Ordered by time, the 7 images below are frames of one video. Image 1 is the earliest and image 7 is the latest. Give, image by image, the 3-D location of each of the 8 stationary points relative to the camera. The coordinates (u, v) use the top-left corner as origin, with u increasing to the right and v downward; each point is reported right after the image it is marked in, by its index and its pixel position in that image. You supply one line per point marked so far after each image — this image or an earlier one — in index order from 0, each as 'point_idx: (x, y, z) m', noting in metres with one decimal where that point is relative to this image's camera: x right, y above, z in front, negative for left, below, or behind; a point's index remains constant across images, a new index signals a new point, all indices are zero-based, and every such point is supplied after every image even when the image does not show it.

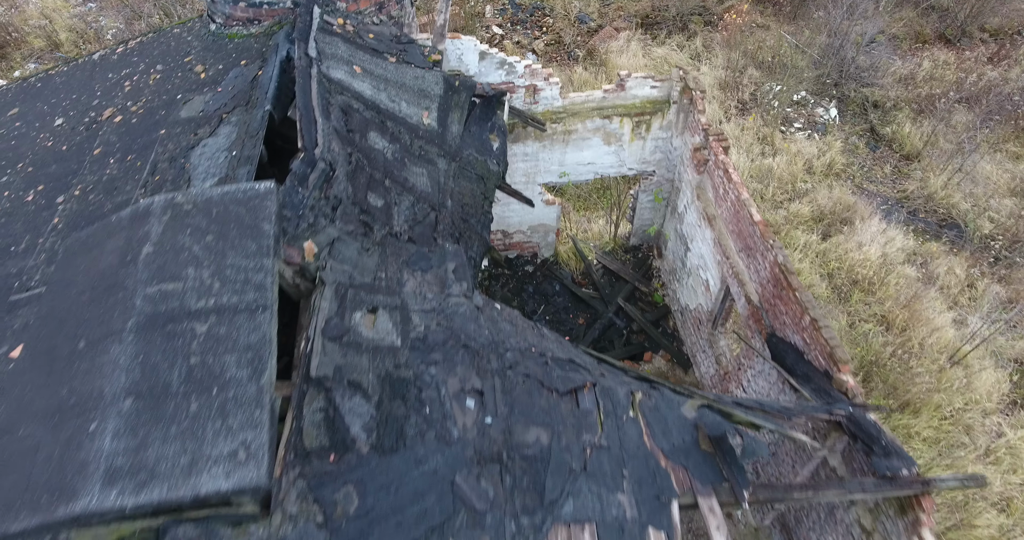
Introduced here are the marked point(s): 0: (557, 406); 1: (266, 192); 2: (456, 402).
0: (+0.3, -0.9, +3.9) m
1: (-1.5, +0.5, +3.5) m
2: (-0.4, -0.9, +3.8) m
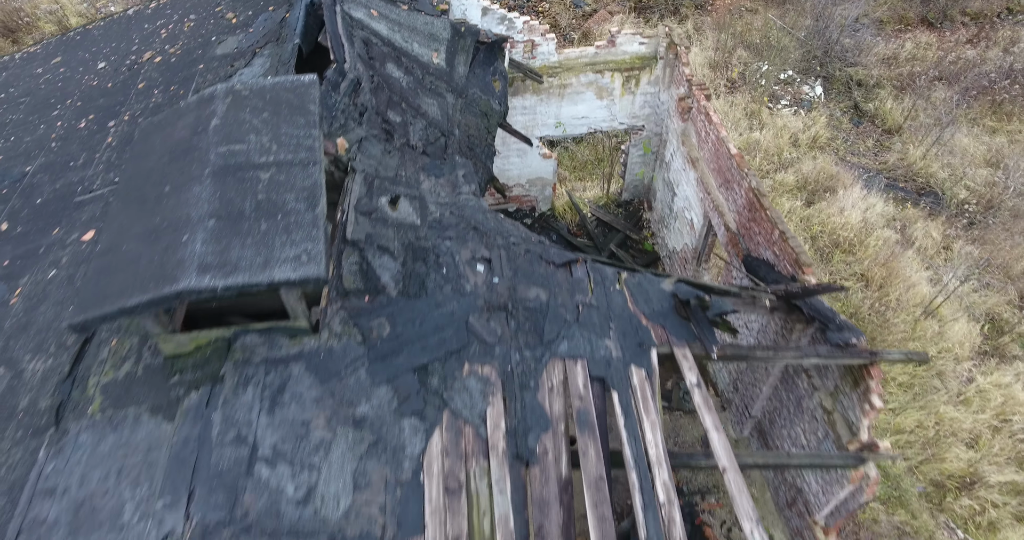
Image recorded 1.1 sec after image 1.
0: (+0.3, 0.0, +4.6) m
1: (-1.5, +1.4, +4.2) m
2: (-0.3, 0.0, +4.5) m
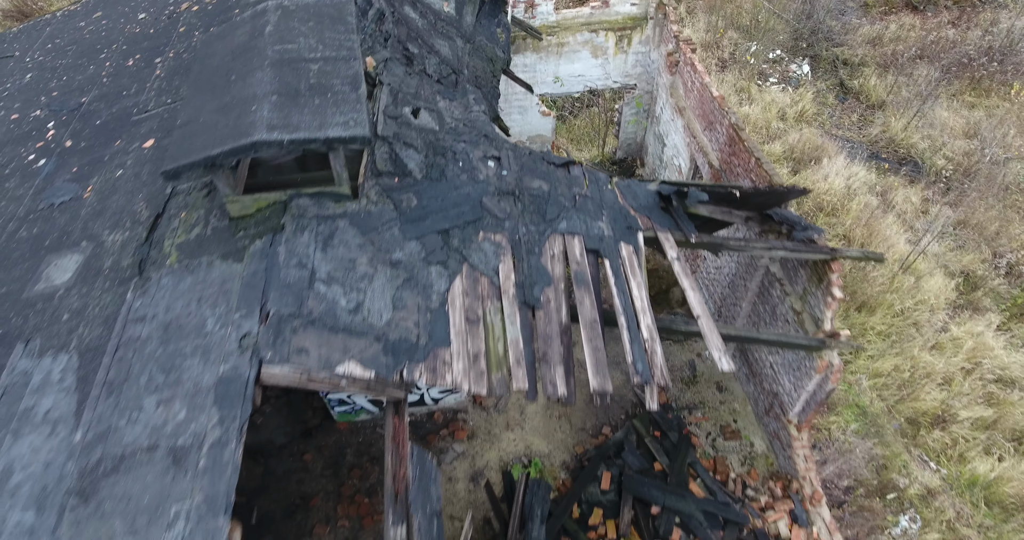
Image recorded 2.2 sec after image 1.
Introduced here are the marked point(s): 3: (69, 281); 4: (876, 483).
0: (+0.4, +0.9, +5.3) m
1: (-1.4, +2.3, +4.9) m
2: (-0.3, +1.0, +5.2) m
3: (-3.5, -0.1, +4.5) m
4: (+6.2, -3.7, +9.7) m
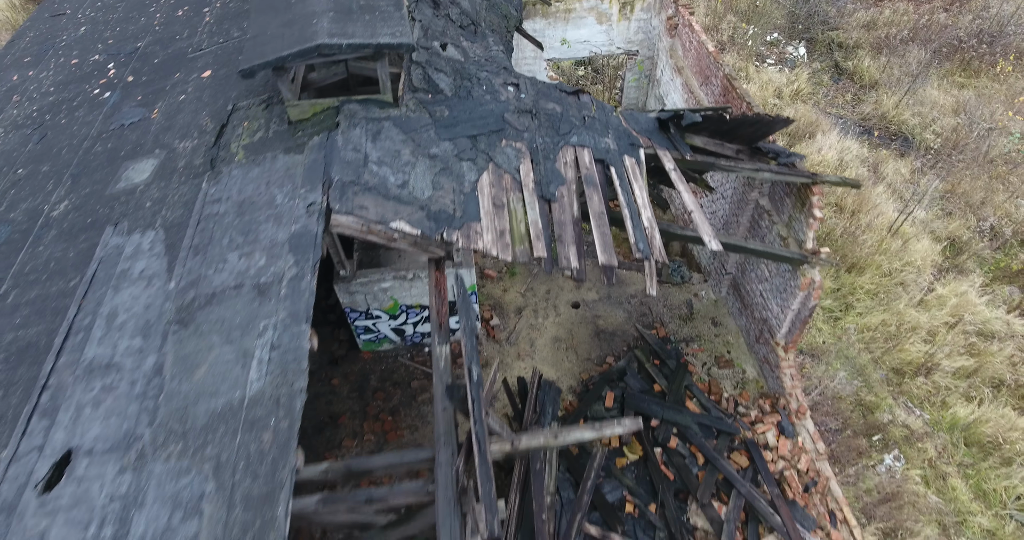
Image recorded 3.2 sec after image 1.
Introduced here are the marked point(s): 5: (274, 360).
0: (+0.6, +1.8, +6.0) m
1: (-1.2, +3.2, +5.6) m
2: (-0.1, +1.9, +5.9) m
3: (-3.3, +0.8, +5.3) m
4: (+6.3, -2.8, +10.4) m
5: (-1.5, -0.5, +3.5) m
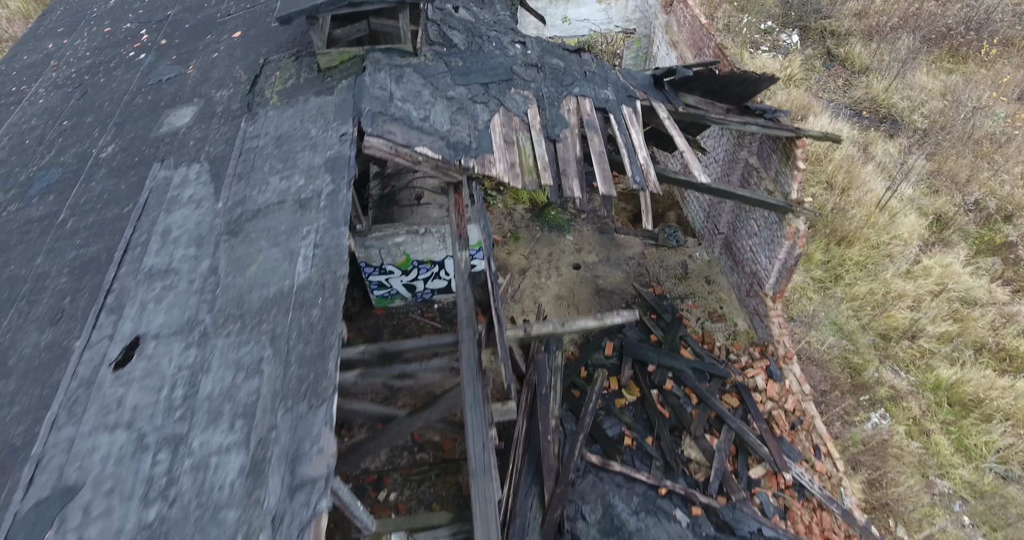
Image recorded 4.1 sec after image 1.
0: (+0.6, +2.5, +6.6) m
1: (-1.2, +3.8, +6.1) m
2: (0.0, +2.5, +6.4) m
3: (-3.2, +1.5, +5.8) m
4: (+6.4, -2.2, +10.9) m
5: (-1.4, +0.1, +4.0) m
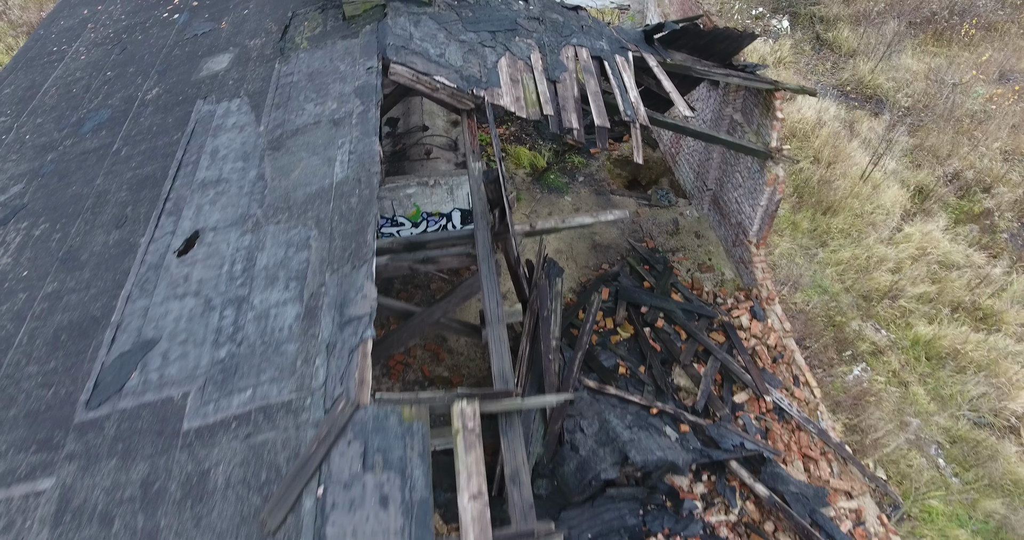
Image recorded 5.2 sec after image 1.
0: (+0.7, +3.2, +7.2) m
1: (-1.1, +4.6, +6.8) m
2: (0.0, +3.3, +7.1) m
3: (-3.2, +2.3, +6.4) m
4: (+6.5, -1.4, +11.6) m
5: (-1.3, +0.9, +4.7) m
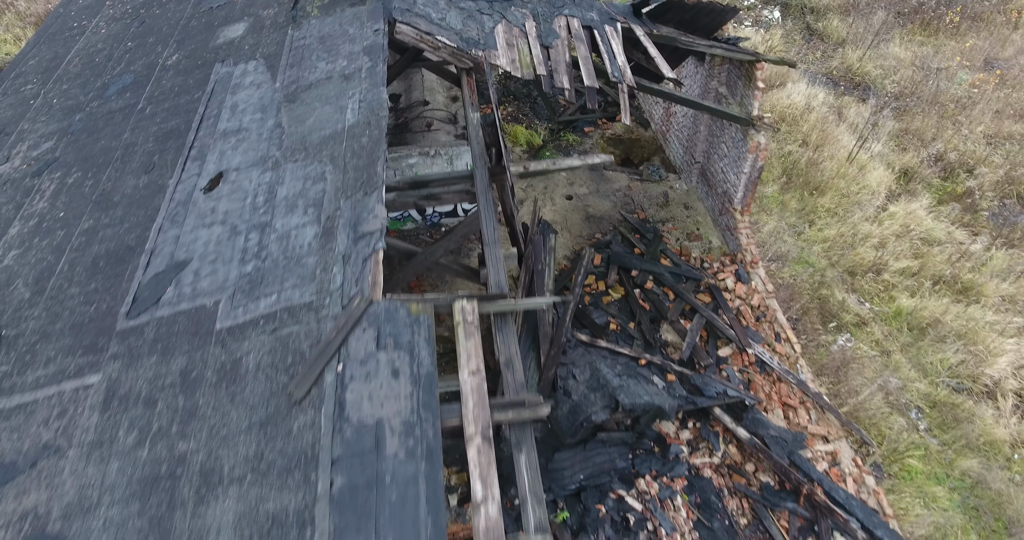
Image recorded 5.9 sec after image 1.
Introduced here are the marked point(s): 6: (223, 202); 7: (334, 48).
0: (+0.6, +3.8, +7.7) m
1: (-1.2, +5.2, +7.3) m
2: (0.0, +3.9, +7.5) m
3: (-3.2, +2.8, +6.9) m
4: (+6.4, -0.8, +12.0) m
5: (-1.4, +1.5, +5.2) m
6: (-2.5, +0.6, +4.9) m
7: (-1.9, +2.3, +6.0) m
